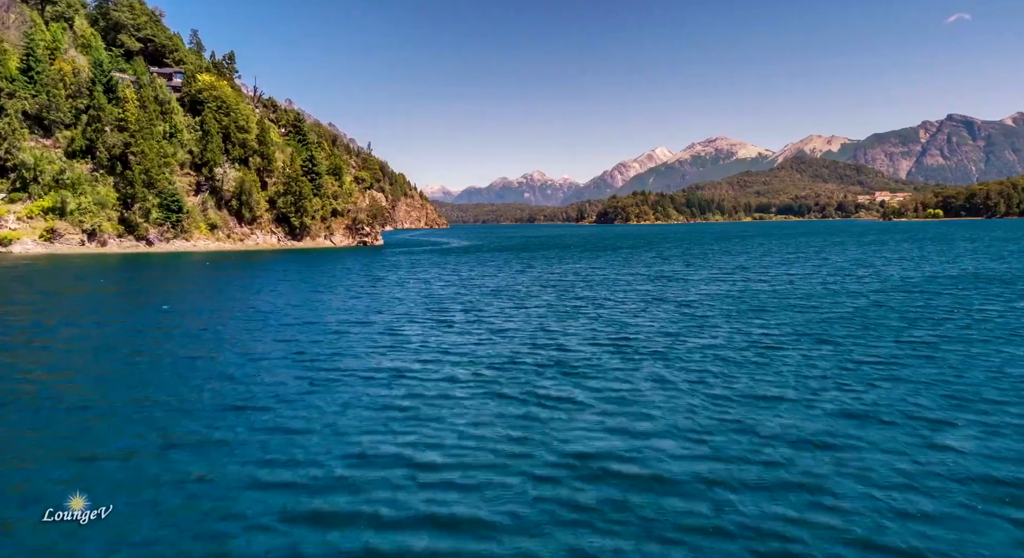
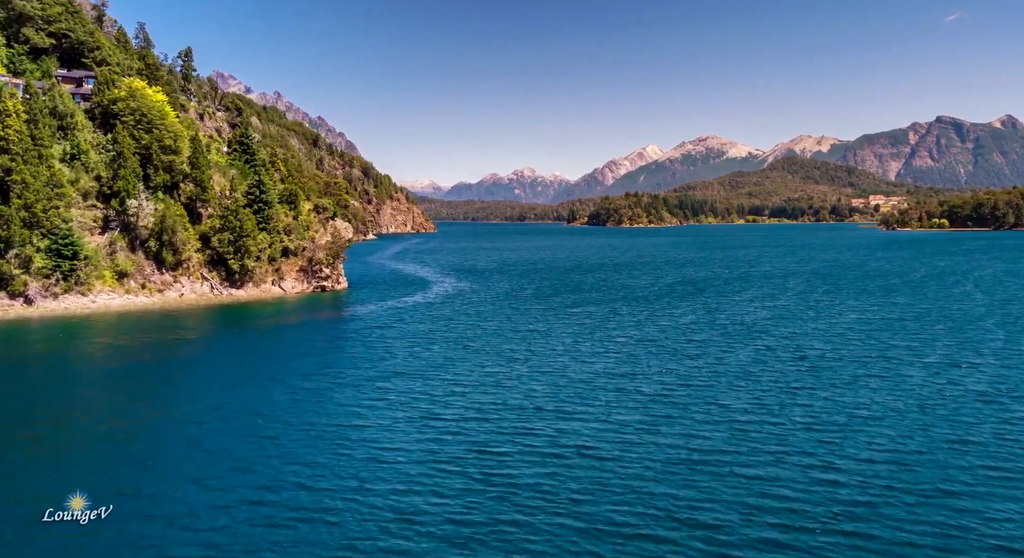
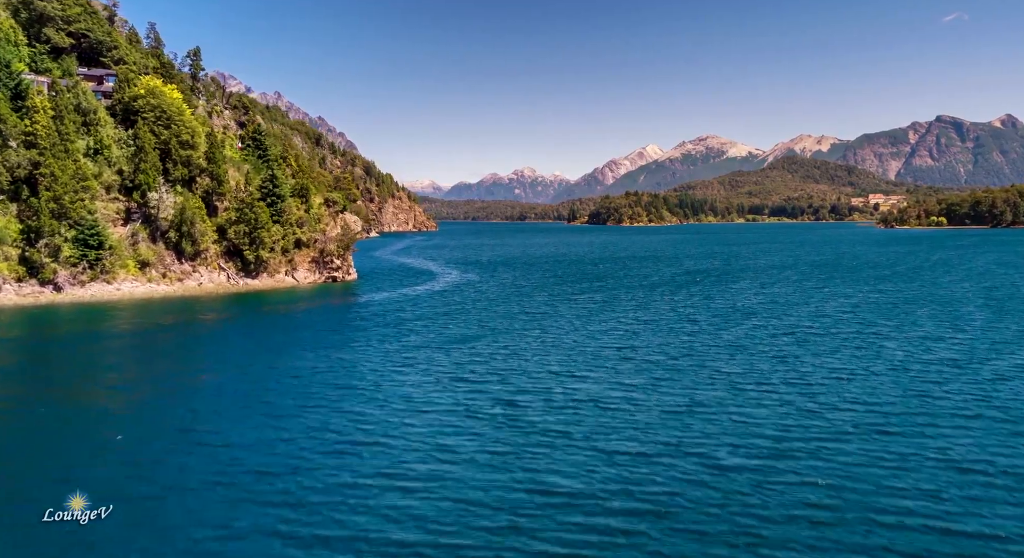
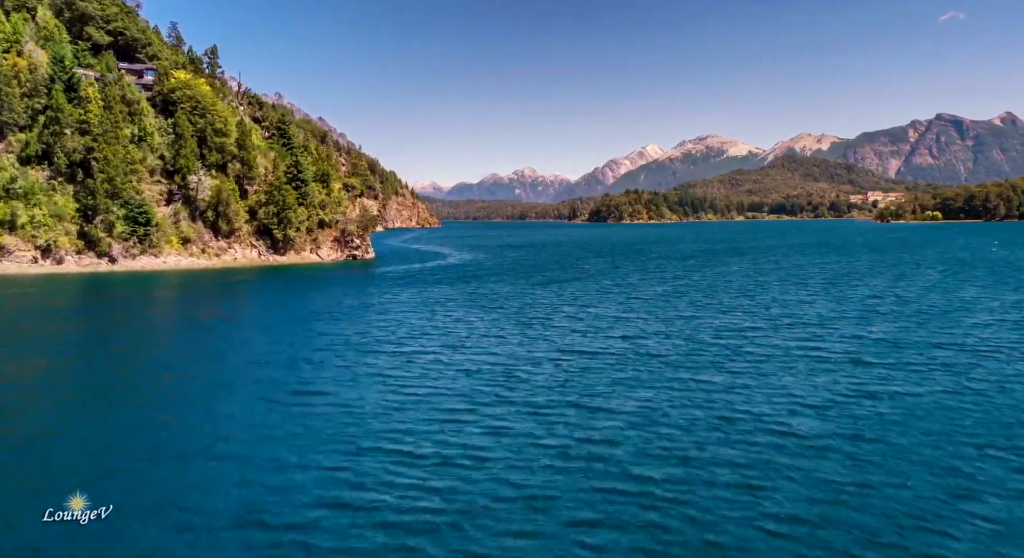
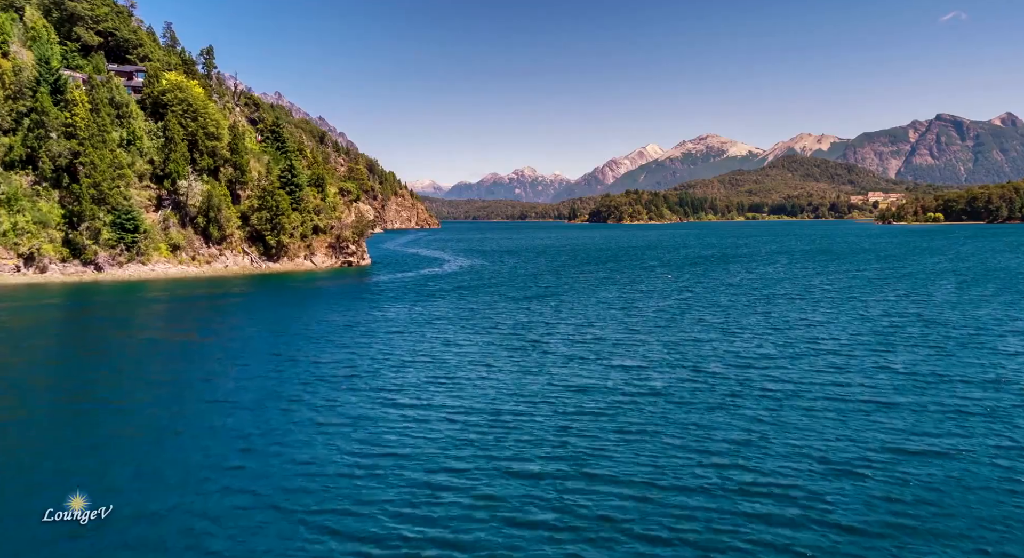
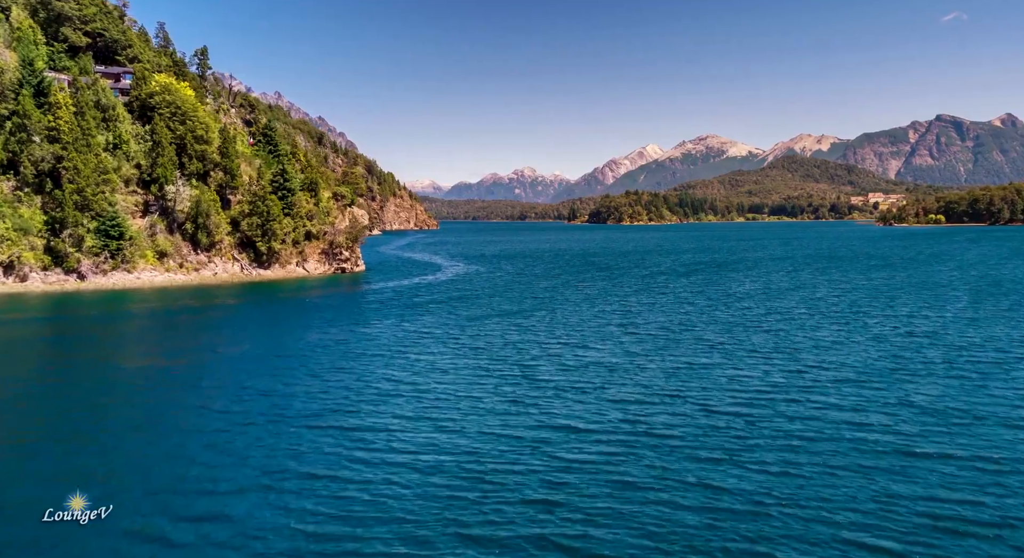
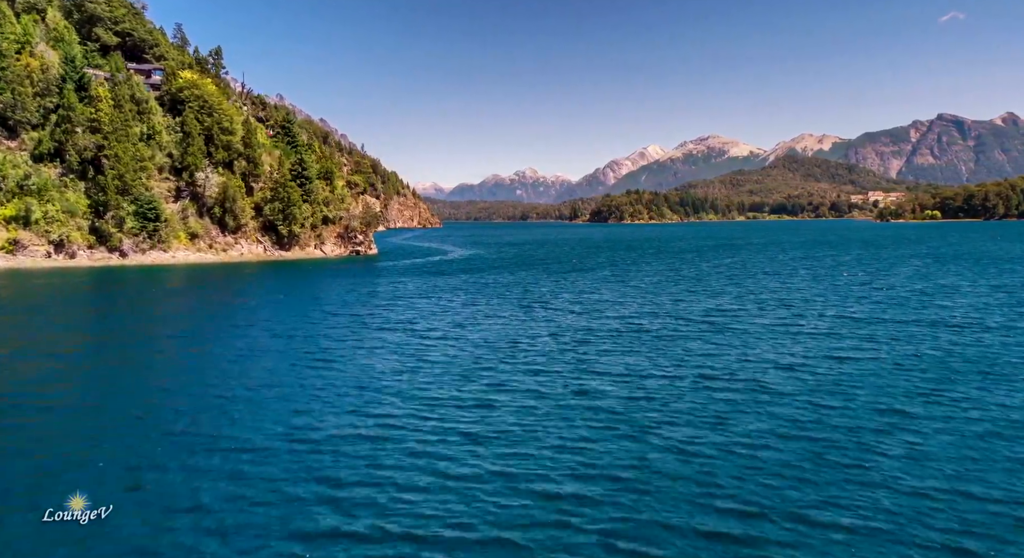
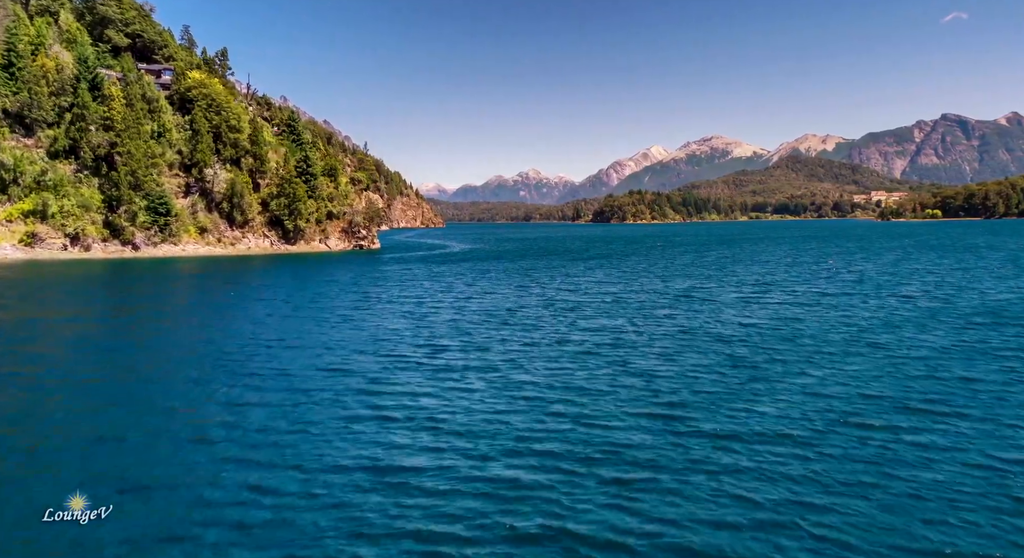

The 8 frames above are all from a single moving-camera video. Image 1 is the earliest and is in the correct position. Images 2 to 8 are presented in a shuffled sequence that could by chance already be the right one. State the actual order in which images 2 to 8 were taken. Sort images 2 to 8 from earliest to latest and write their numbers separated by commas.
8, 7, 4, 5, 6, 3, 2
